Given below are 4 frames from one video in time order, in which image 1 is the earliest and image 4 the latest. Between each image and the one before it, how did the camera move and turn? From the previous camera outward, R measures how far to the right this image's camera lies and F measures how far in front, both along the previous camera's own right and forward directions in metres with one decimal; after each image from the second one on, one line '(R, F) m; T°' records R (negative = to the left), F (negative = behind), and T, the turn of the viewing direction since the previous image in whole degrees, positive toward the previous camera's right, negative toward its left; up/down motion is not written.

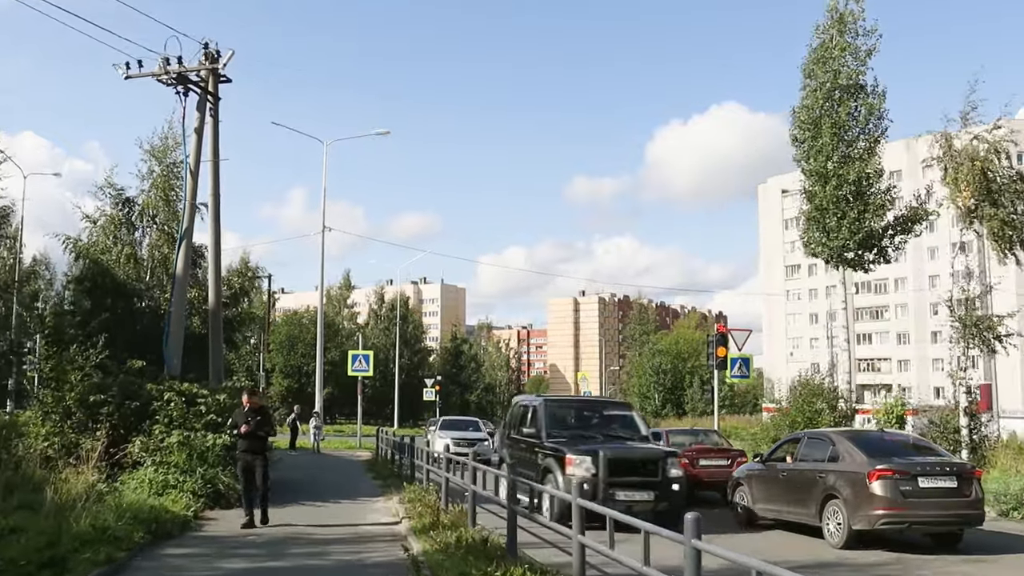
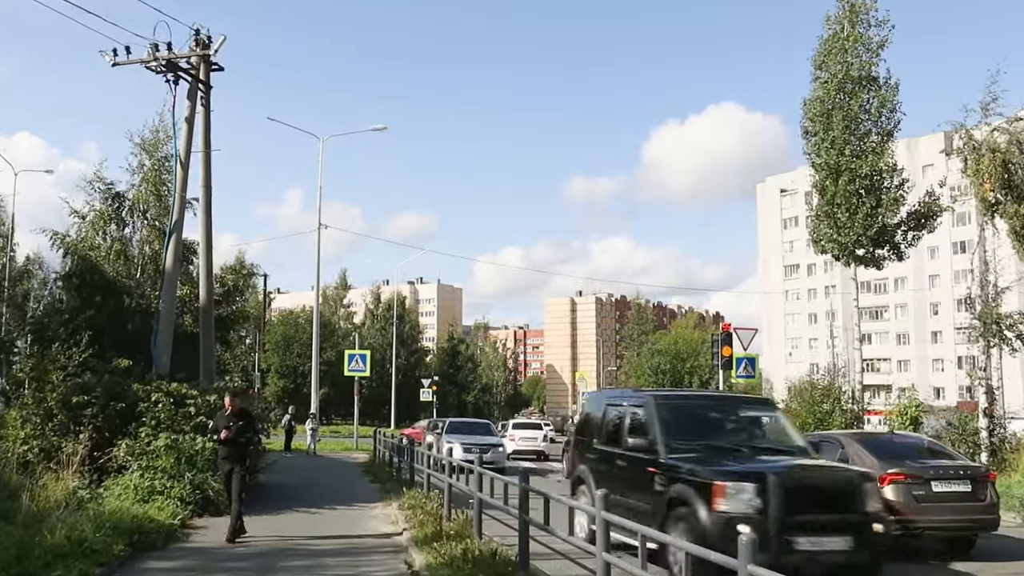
(-0.1, +0.7) m; 0°
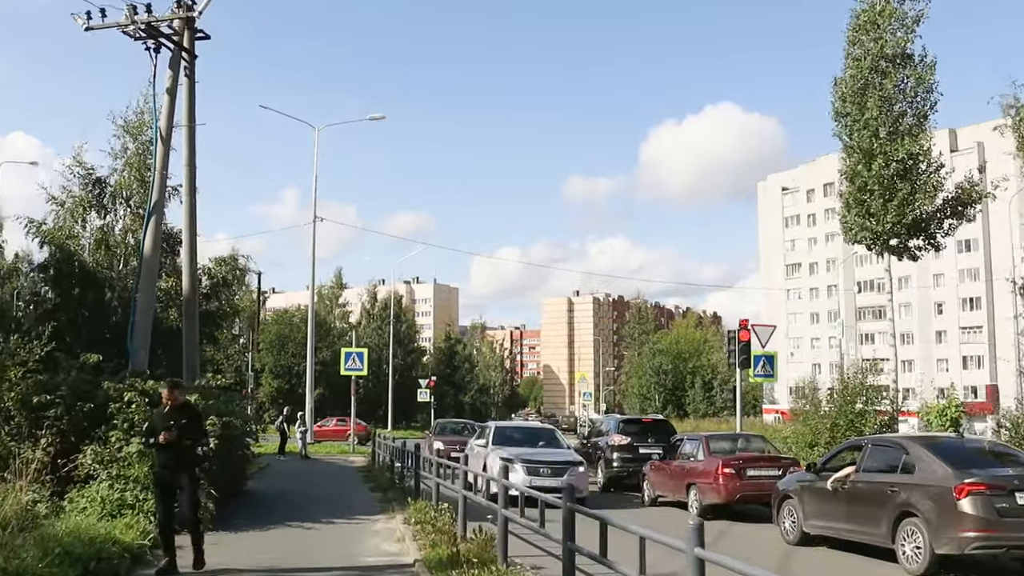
(-0.3, +1.5) m; 0°
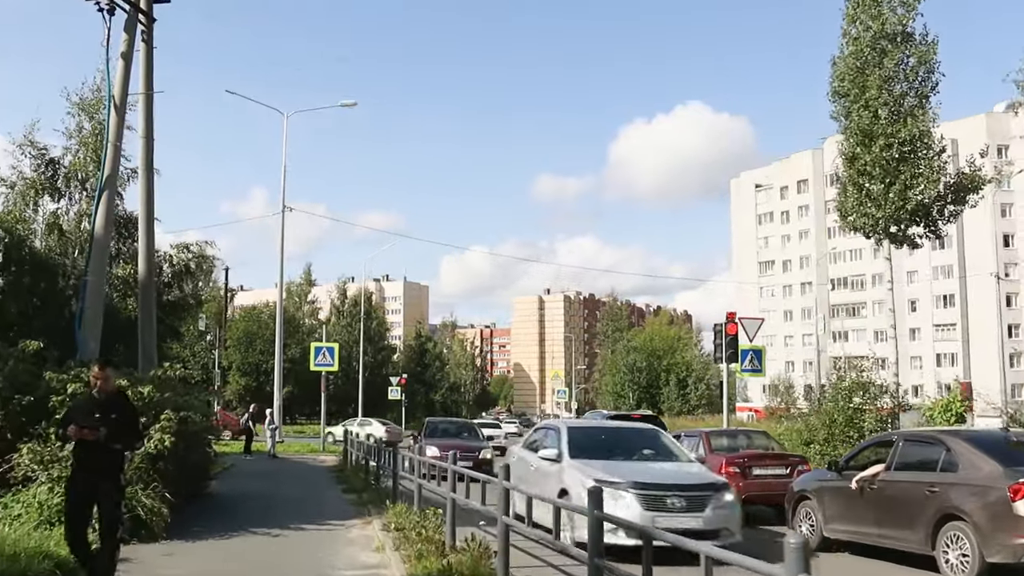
(-0.3, +1.1) m; +2°
